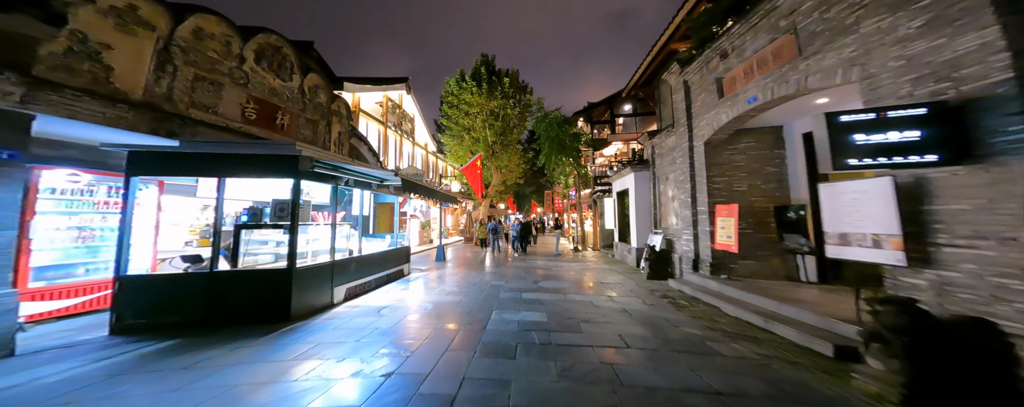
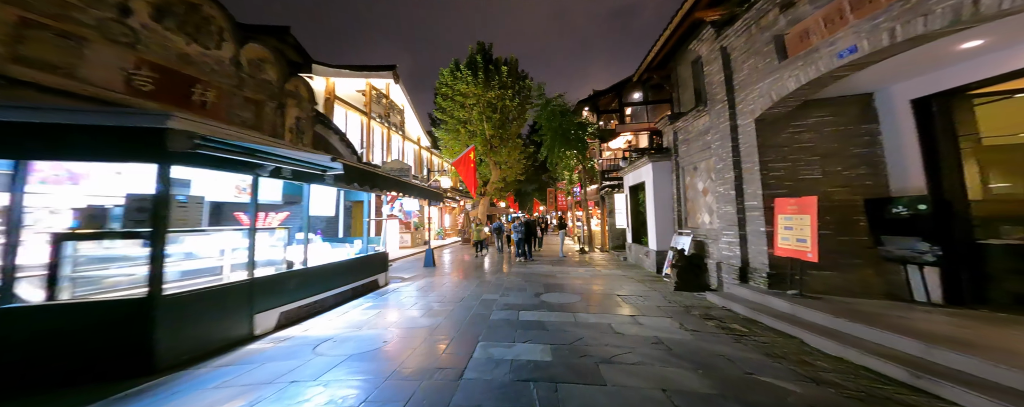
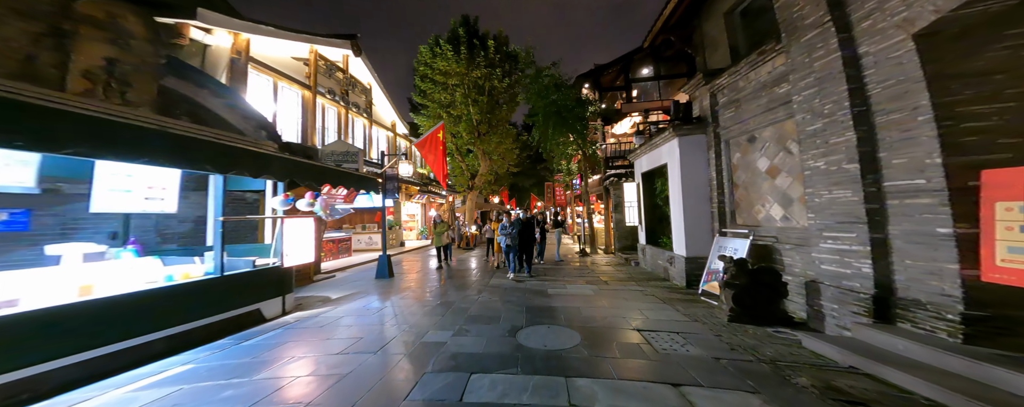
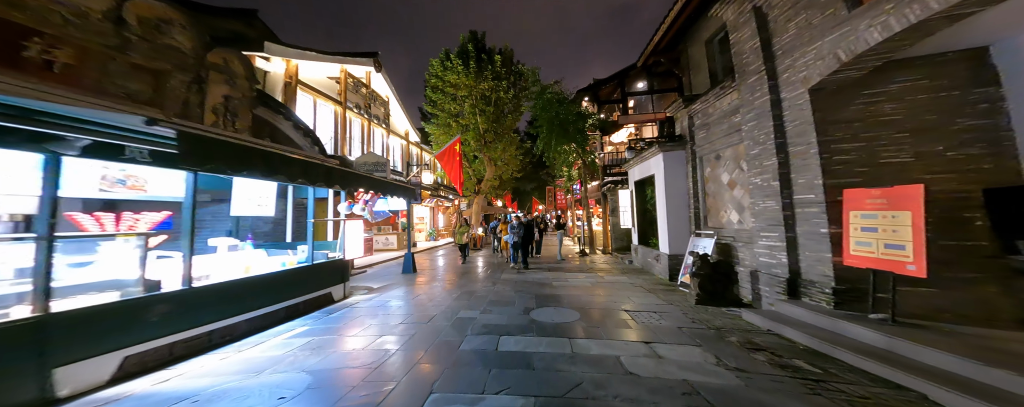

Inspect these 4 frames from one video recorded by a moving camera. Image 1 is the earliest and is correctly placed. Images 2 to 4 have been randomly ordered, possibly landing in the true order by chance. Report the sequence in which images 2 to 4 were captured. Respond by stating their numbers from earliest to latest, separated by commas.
2, 4, 3
